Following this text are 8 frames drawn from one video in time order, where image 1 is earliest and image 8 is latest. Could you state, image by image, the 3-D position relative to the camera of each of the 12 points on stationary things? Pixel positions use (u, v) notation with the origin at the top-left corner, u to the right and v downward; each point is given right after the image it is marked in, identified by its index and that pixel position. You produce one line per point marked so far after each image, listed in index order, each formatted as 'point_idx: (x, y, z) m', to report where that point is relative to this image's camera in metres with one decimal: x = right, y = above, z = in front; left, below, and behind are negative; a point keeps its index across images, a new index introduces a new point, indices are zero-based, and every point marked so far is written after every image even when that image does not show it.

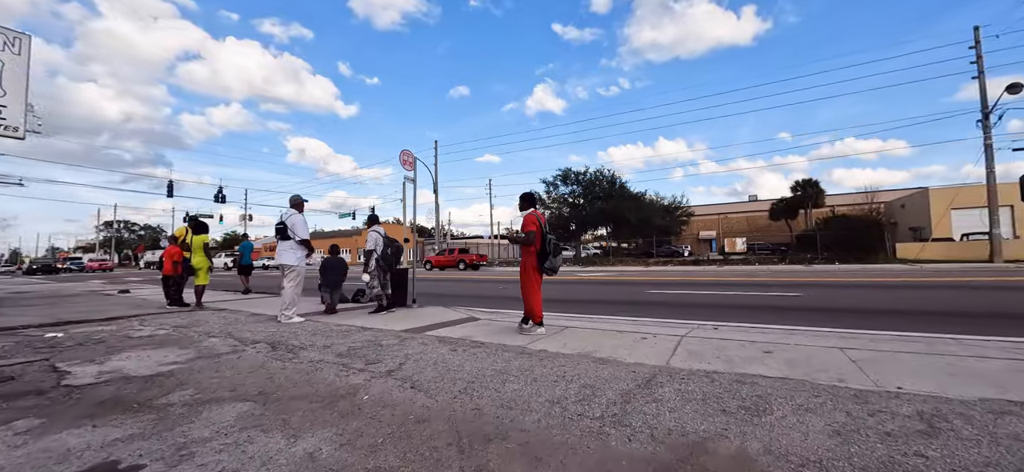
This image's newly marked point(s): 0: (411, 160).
0: (-2.6, +1.9, +9.8) m
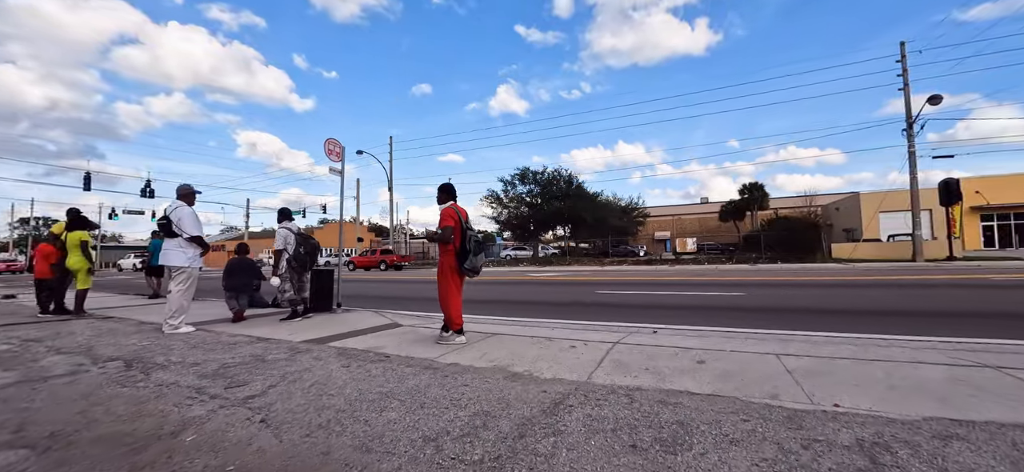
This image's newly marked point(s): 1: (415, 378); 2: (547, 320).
0: (-4.1, +2.0, +8.8) m
1: (-0.9, -1.3, +3.5) m
2: (+0.6, -1.4, +6.5) m
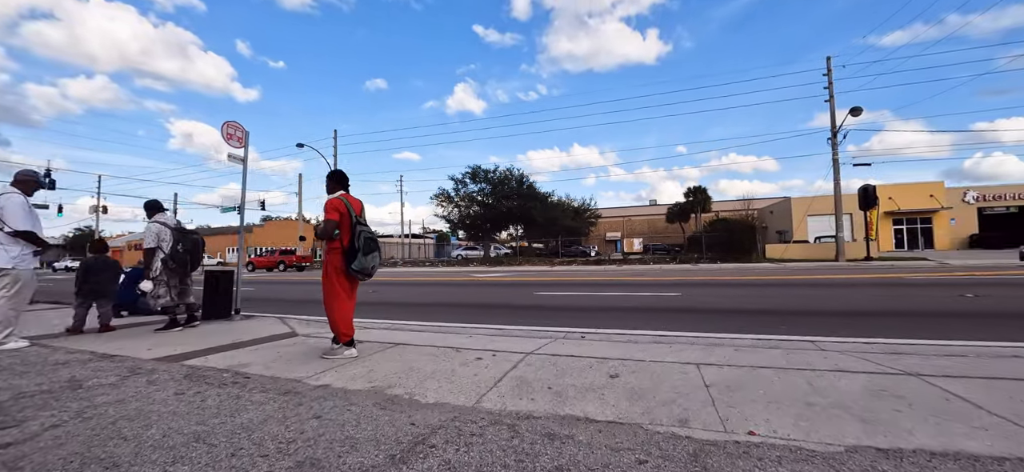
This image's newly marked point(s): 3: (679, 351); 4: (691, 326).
0: (-5.5, +2.0, +7.7) m
1: (-1.8, -1.2, +2.7) m
2: (-0.6, -1.4, +5.9) m
3: (+1.7, -1.2, +4.0) m
4: (+2.6, -1.3, +5.6) m
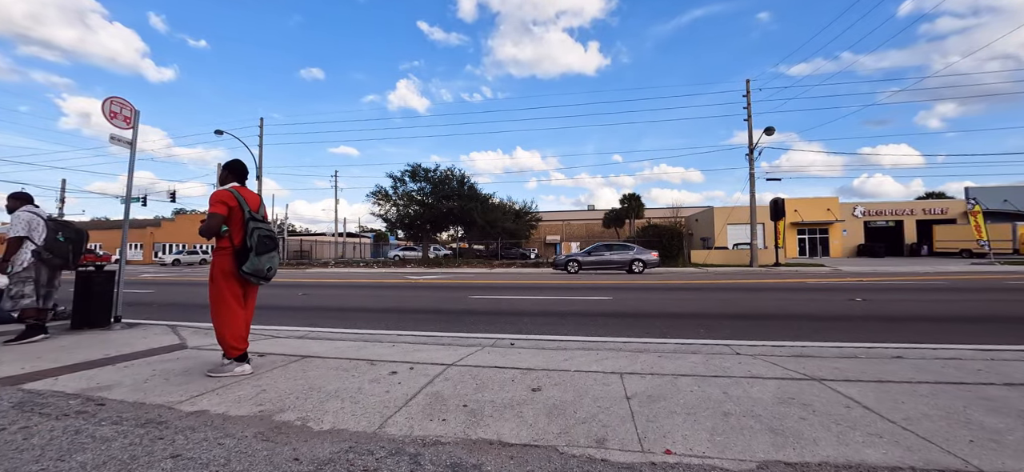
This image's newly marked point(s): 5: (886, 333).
0: (-6.7, +2.1, +6.6) m
1: (-2.4, -1.2, +2.2) m
2: (-1.6, -1.4, +5.5) m
3: (+1.0, -1.2, +3.9) m
4: (+1.6, -1.4, +5.6) m
5: (+5.5, -1.4, +5.7) m
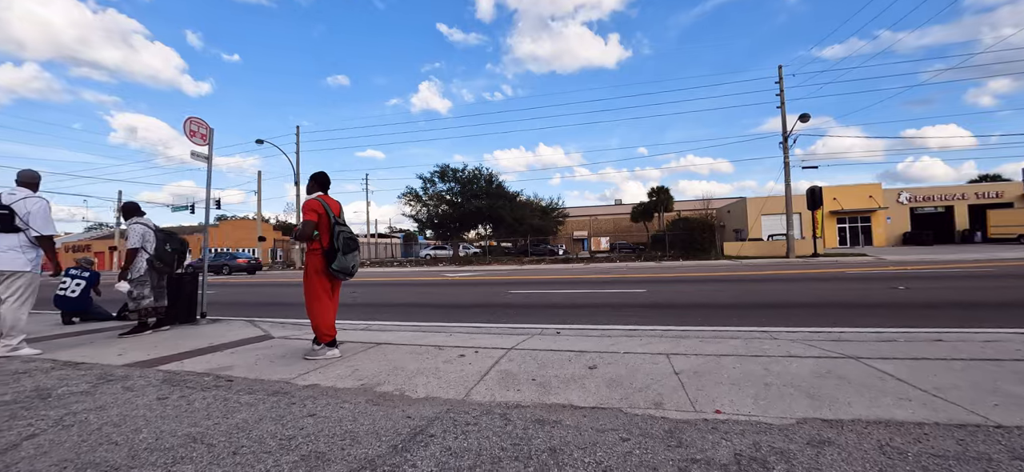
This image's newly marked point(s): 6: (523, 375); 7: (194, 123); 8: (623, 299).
0: (-6.0, +2.0, +7.4) m
1: (-1.9, -1.2, +2.7) m
2: (-1.0, -1.4, +6.0) m
3: (+1.5, -1.2, +4.3) m
4: (+2.3, -1.3, +5.9) m
5: (+6.2, -1.2, +5.8) m
6: (+0.1, -1.2, +3.2) m
7: (-6.1, +2.2, +7.3) m
8: (+2.3, -1.3, +7.9) m
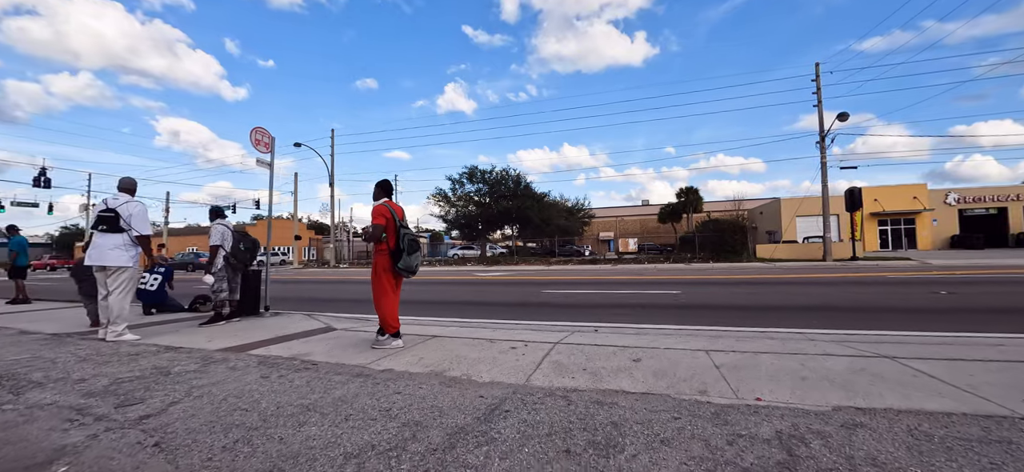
0: (-5.2, +2.0, +8.1) m
1: (-1.4, -1.3, +3.2) m
2: (-0.3, -1.4, +6.4) m
3: (+2.1, -1.2, +4.5) m
4: (+2.9, -1.3, +6.2) m
5: (+6.8, -1.3, +5.7) m
6: (+0.6, -1.2, +3.6) m
7: (-5.3, +2.2, +8.0) m
8: (+3.1, -1.4, +8.1) m
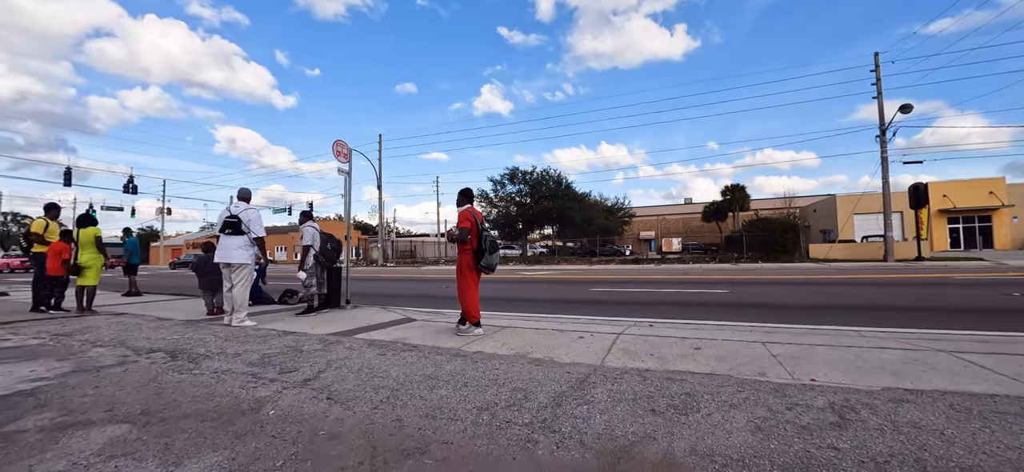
0: (-4.0, +2.0, +9.1) m
1: (-0.6, -1.3, +3.9) m
2: (+0.8, -1.4, +7.0) m
3: (+3.0, -1.3, +4.9) m
4: (+3.9, -1.4, +6.5) m
5: (+7.8, -1.3, +5.7) m
6: (+1.4, -1.2, +4.1) m
7: (-4.1, +2.1, +9.1) m
8: (+4.3, -1.4, +8.4) m
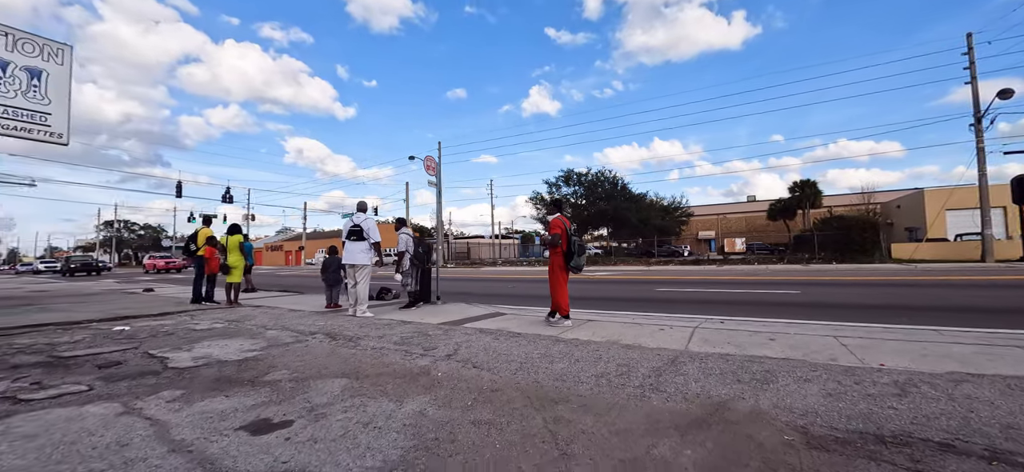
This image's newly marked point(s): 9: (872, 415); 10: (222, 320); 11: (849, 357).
0: (-2.1, +1.8, +10.4) m
1: (+0.5, -1.4, +4.8) m
2: (+2.3, -1.5, +7.7) m
3: (+4.3, -1.3, +5.4) m
4: (+5.4, -1.4, +6.8) m
5: (+9.2, -1.3, +5.5) m
6: (+2.6, -1.3, +4.8) m
7: (-2.3, +2.0, +10.4) m
8: (+6.0, -1.4, +8.7) m
9: (+2.5, -1.3, +2.7) m
10: (-6.0, -1.7, +8.0) m
11: (+3.4, -1.2, +3.9) m
